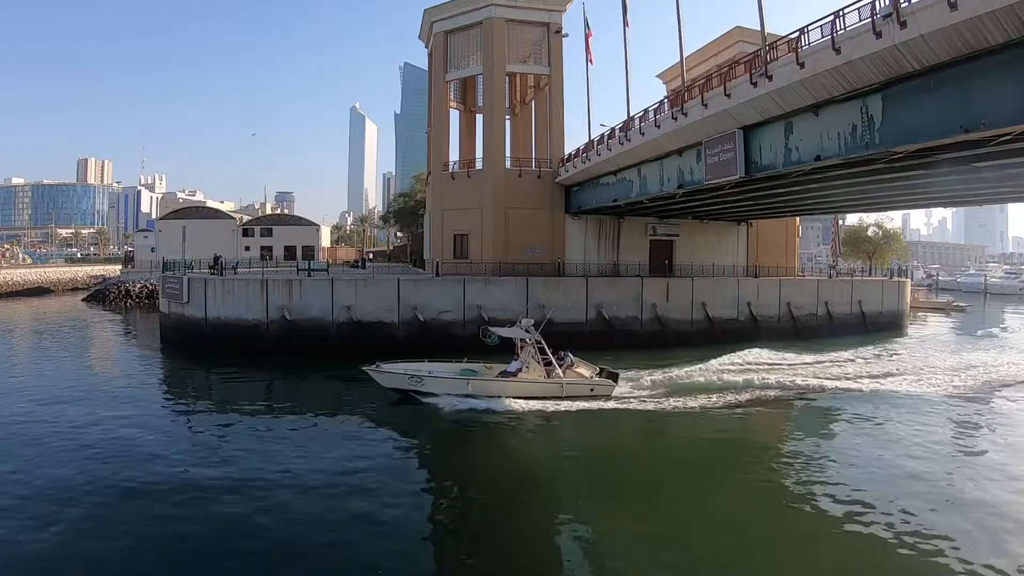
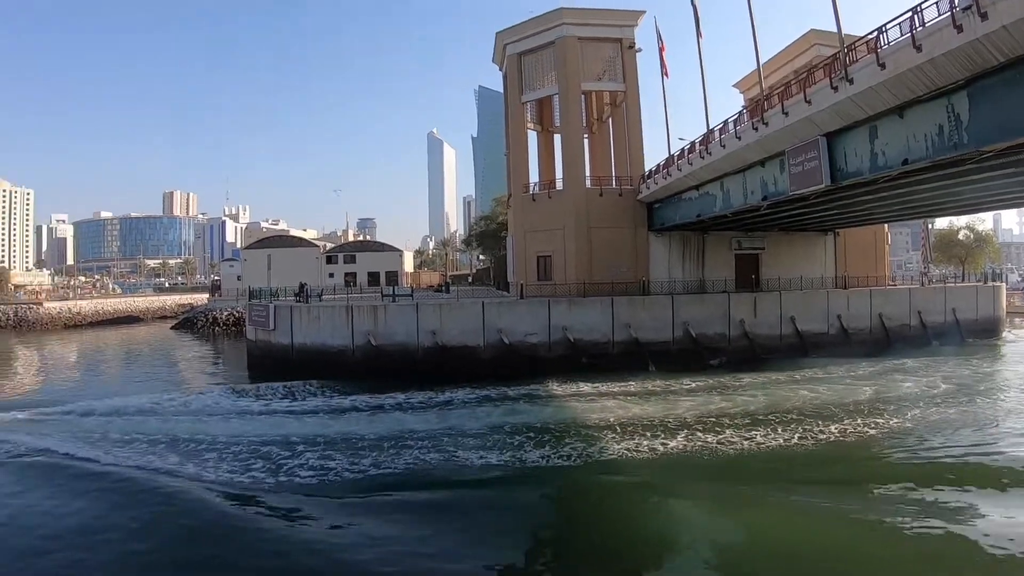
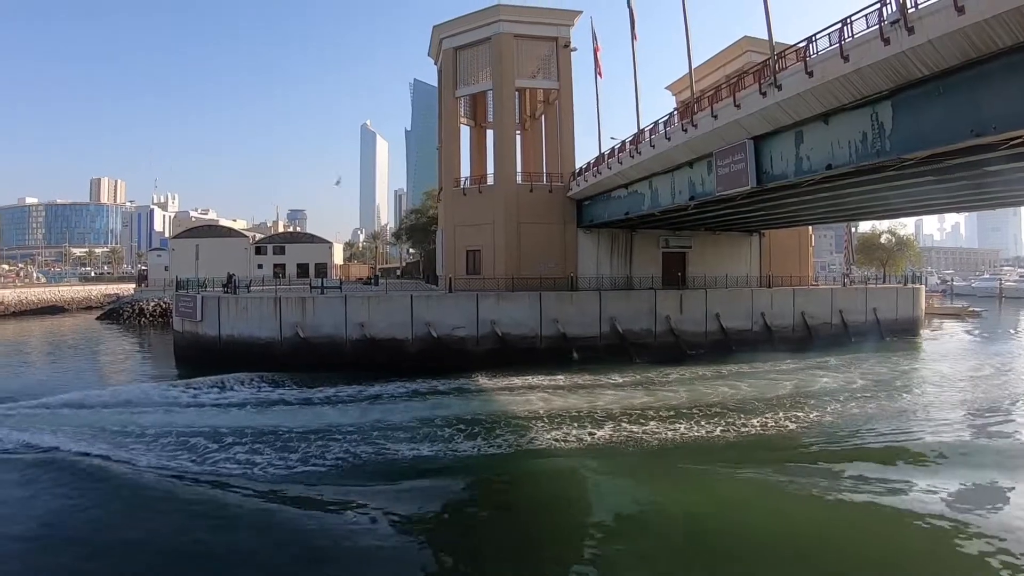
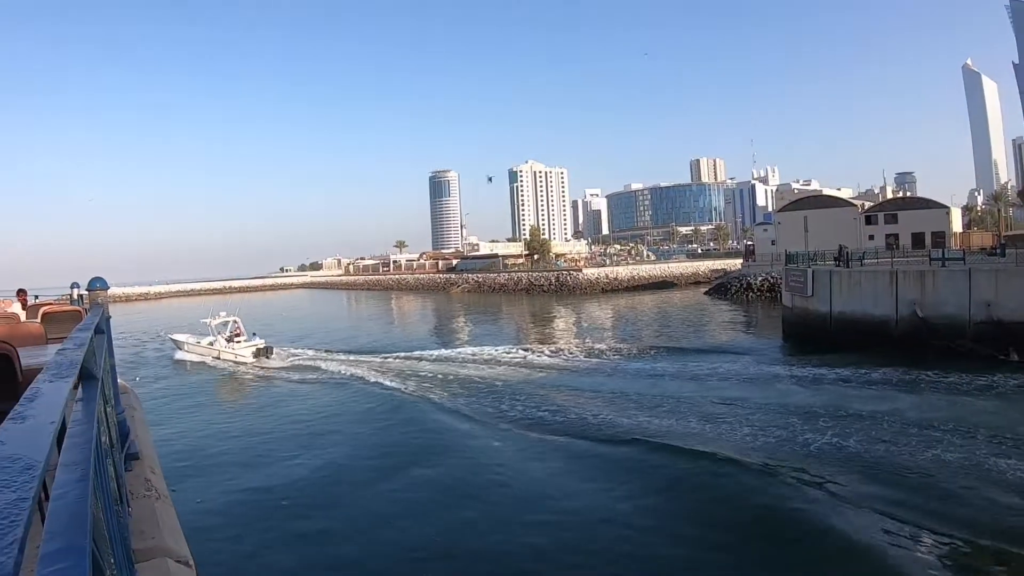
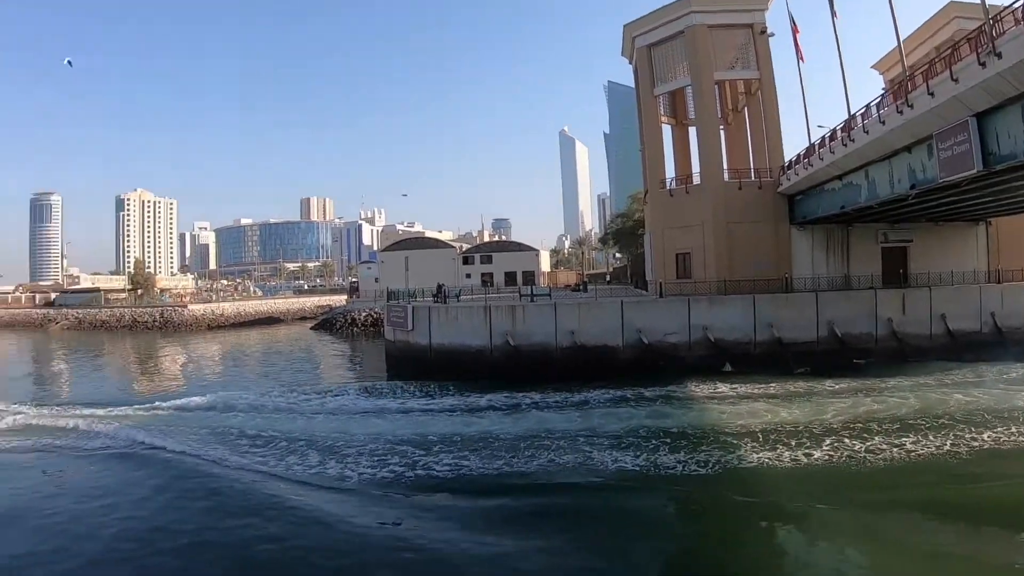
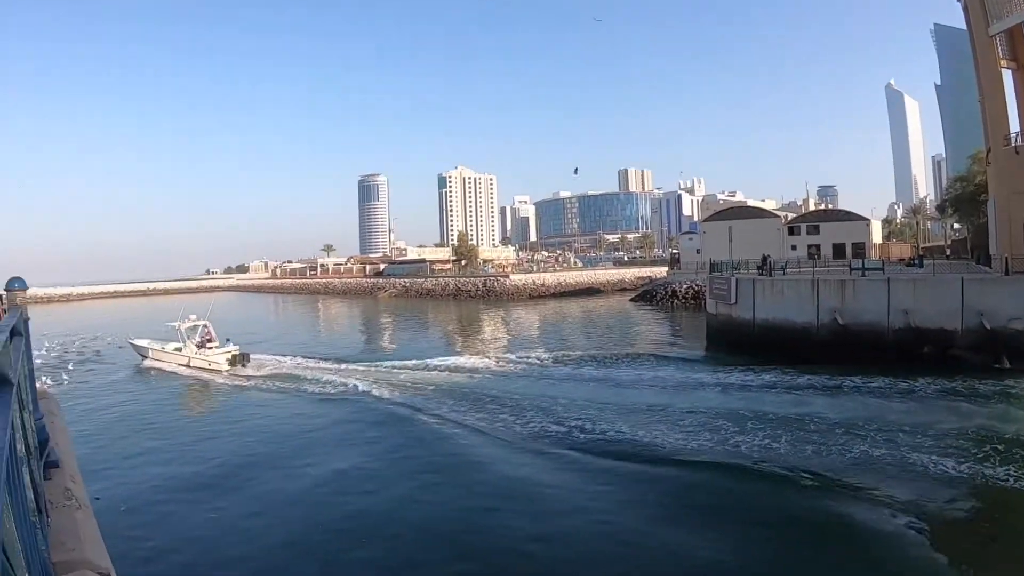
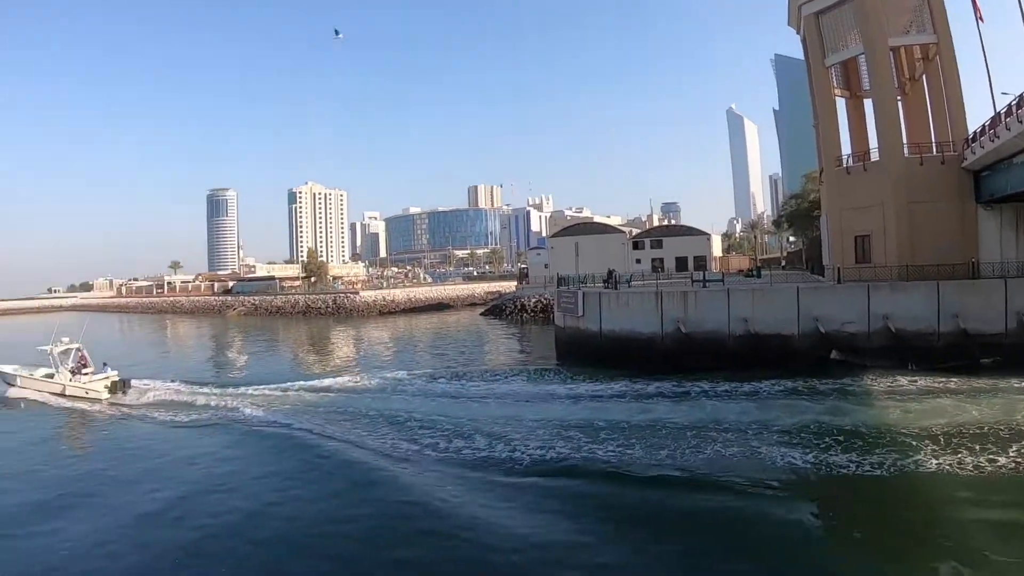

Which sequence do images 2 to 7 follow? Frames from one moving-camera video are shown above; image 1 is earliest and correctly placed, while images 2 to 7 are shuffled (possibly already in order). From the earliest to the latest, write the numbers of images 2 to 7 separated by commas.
3, 2, 5, 7, 6, 4
